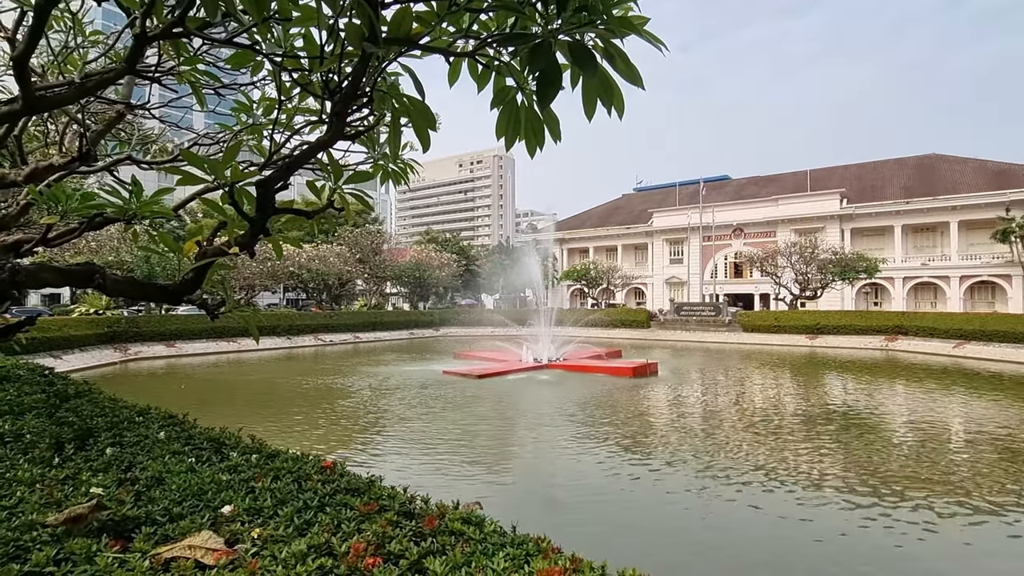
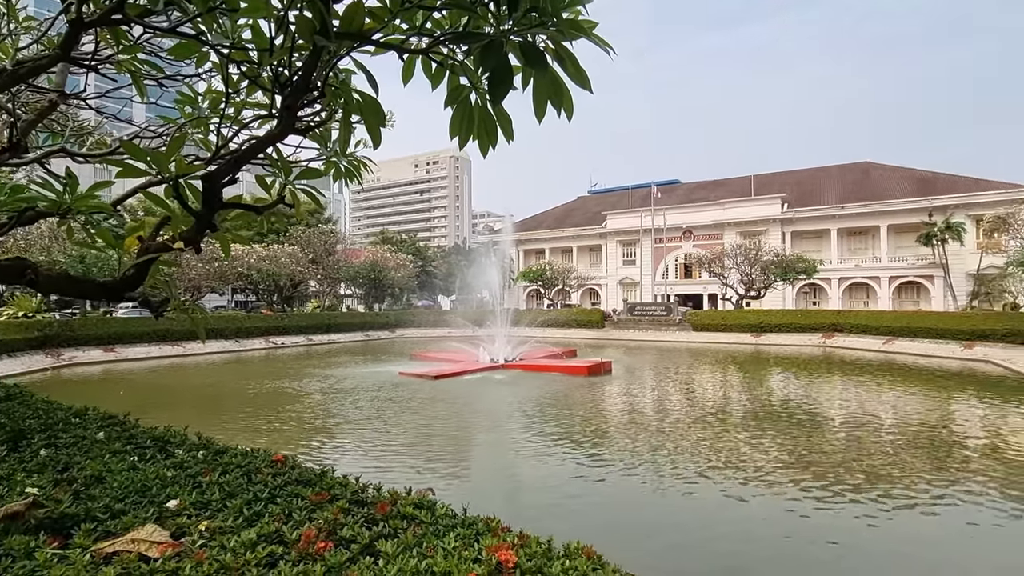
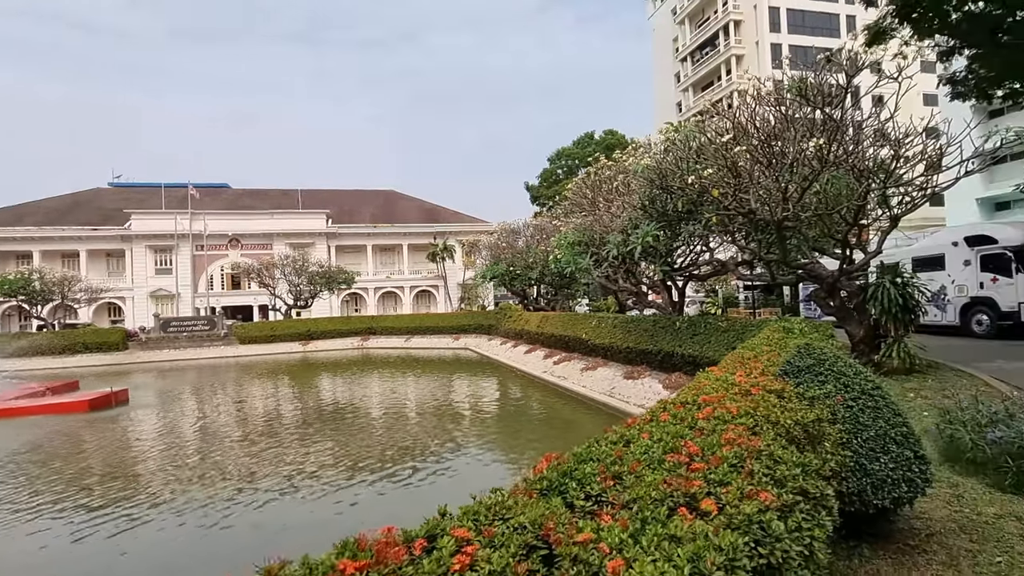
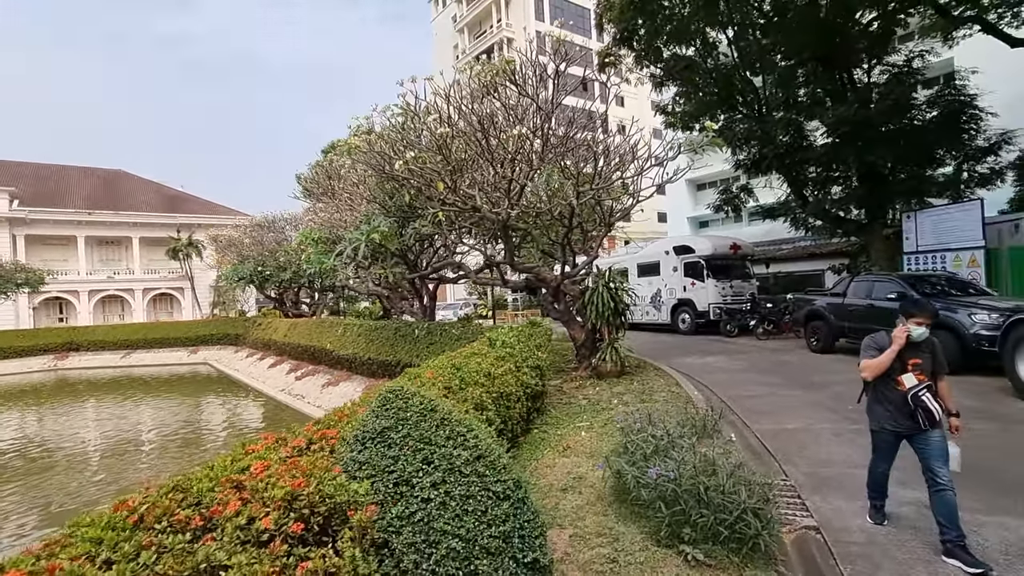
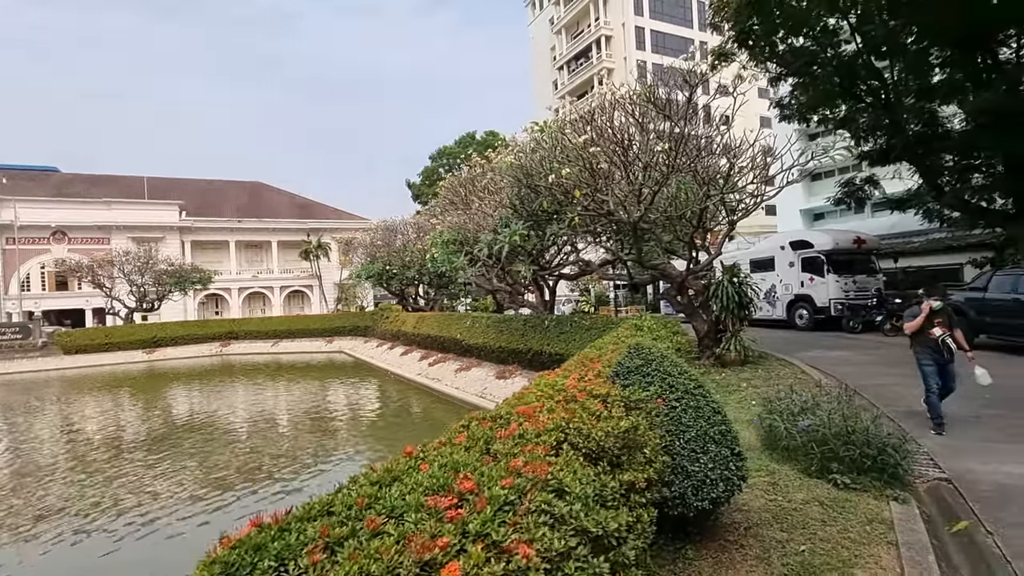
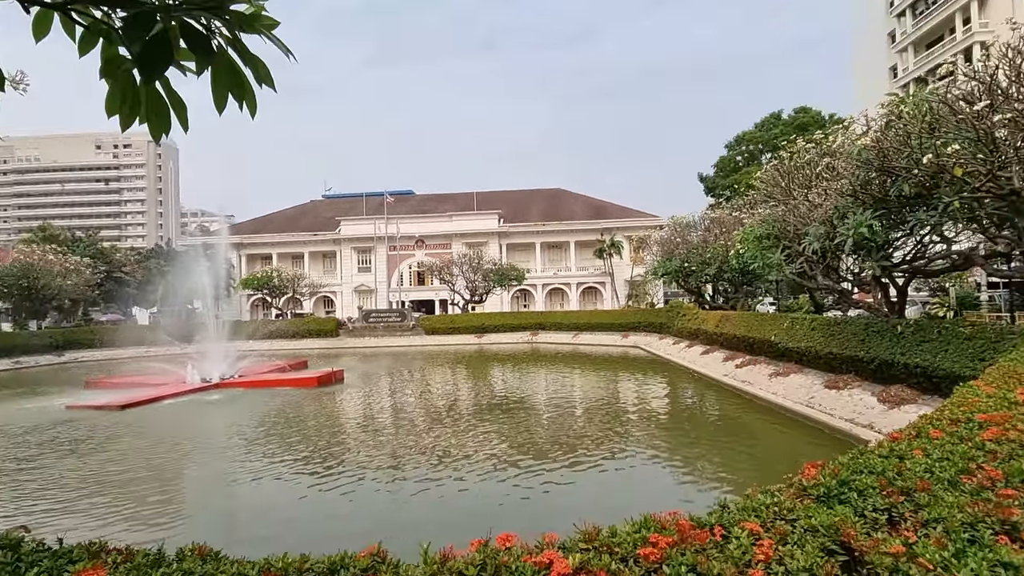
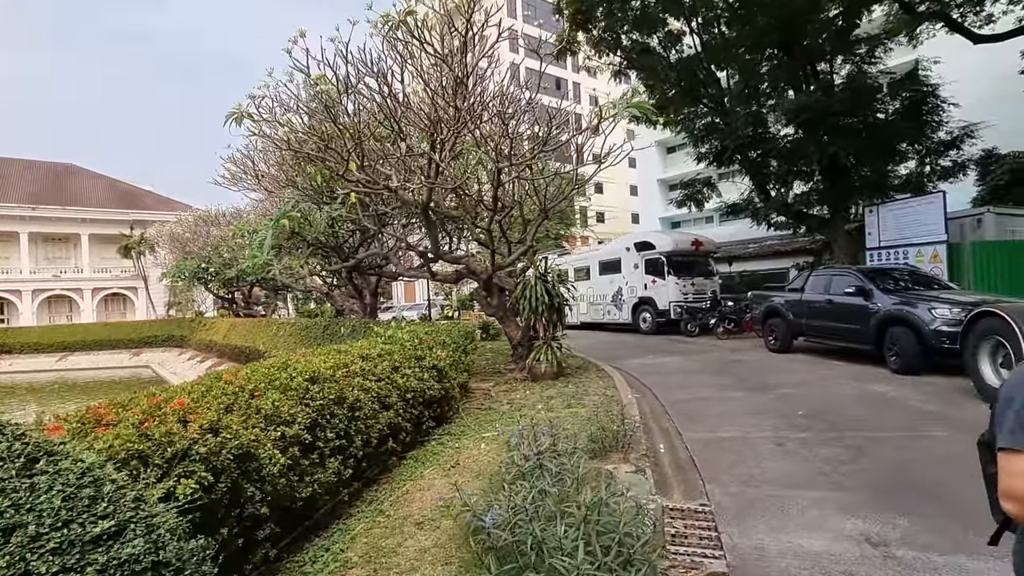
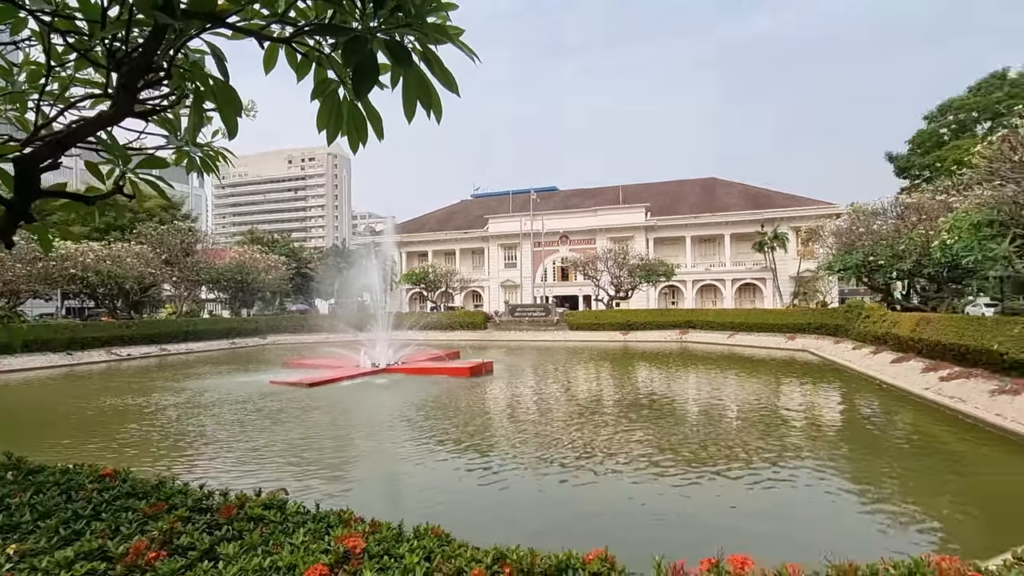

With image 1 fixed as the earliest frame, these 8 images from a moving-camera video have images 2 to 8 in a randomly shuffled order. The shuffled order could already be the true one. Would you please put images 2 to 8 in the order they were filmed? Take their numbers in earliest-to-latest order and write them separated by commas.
2, 8, 6, 3, 5, 4, 7
